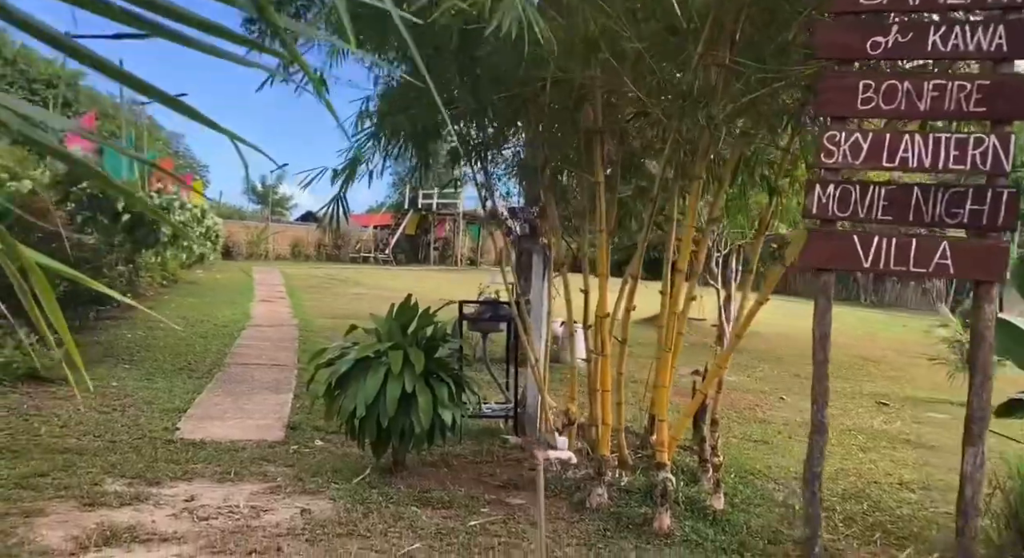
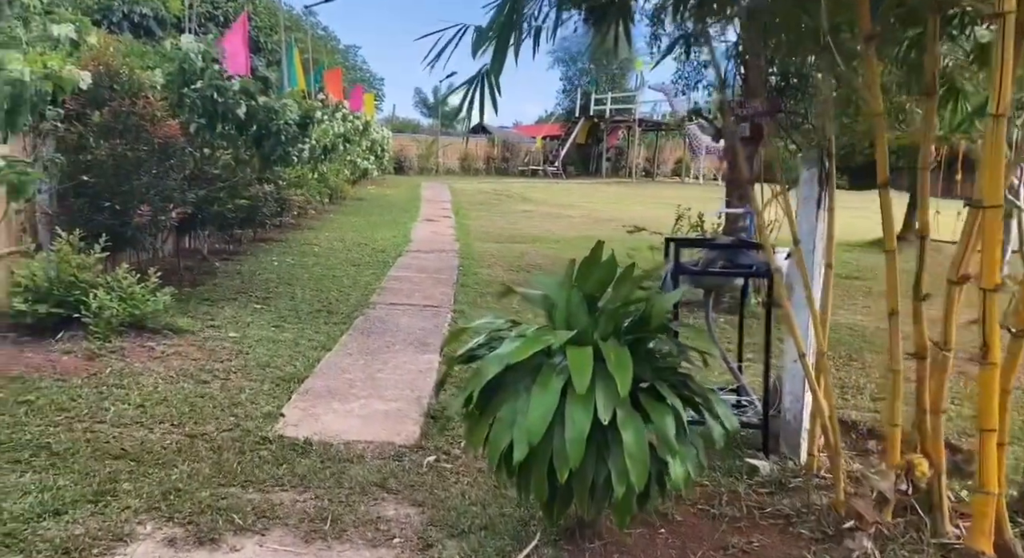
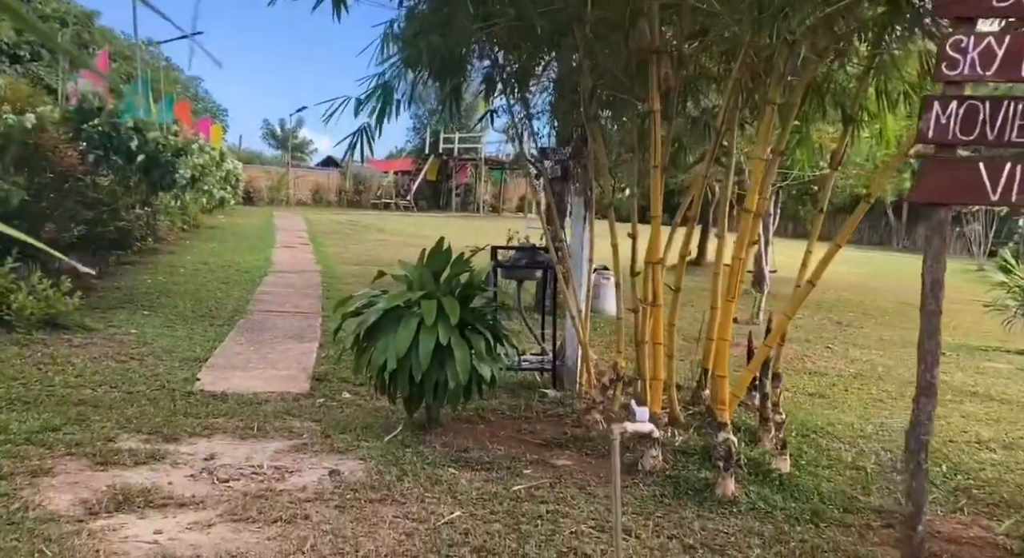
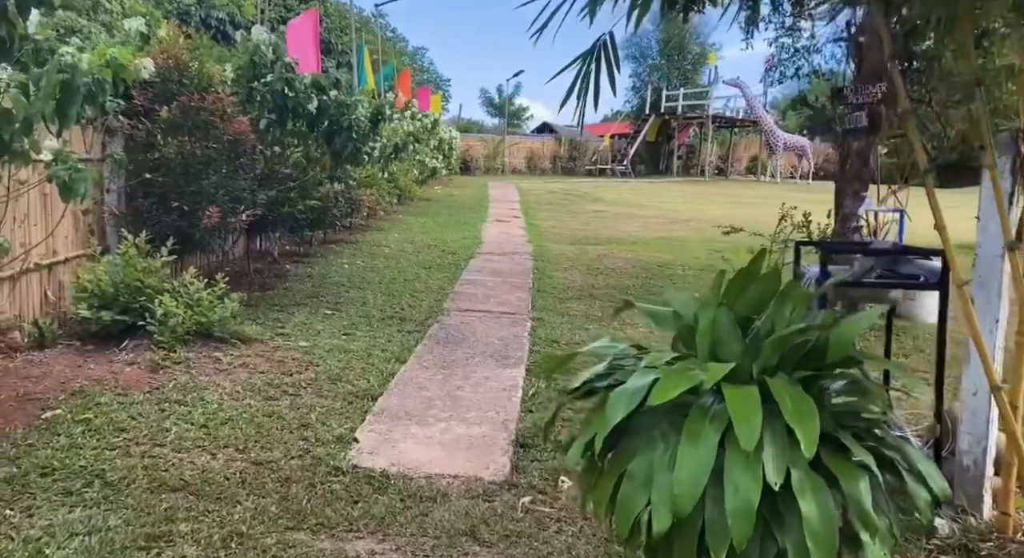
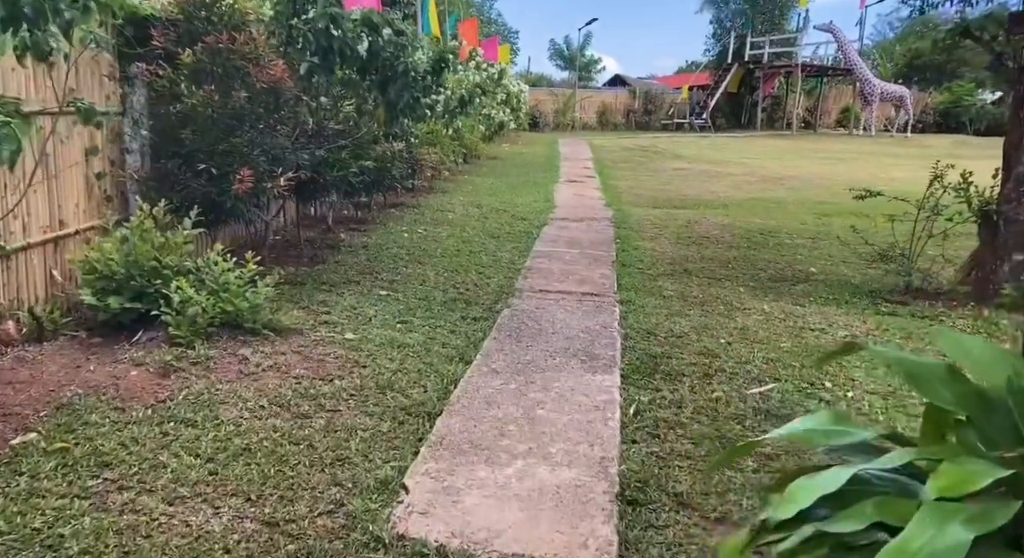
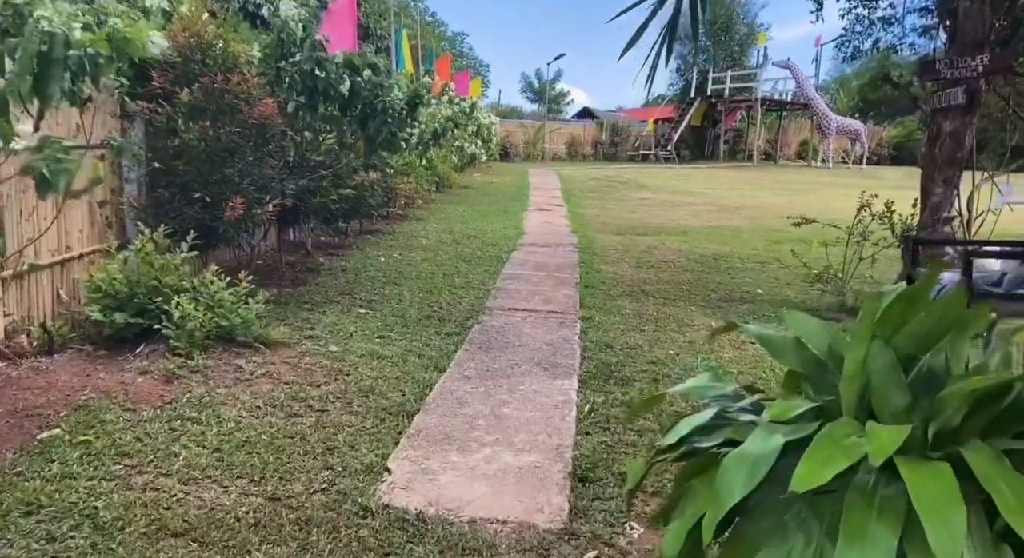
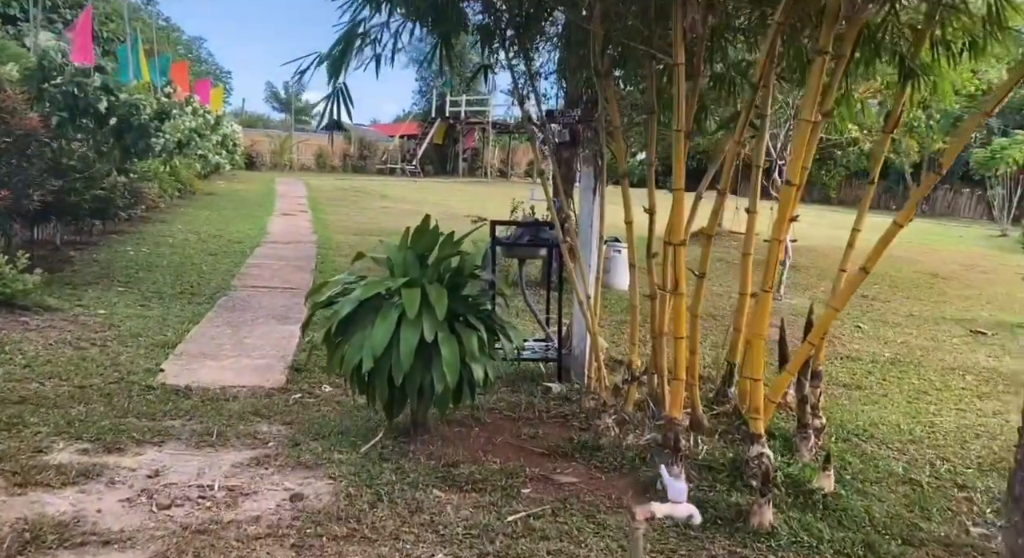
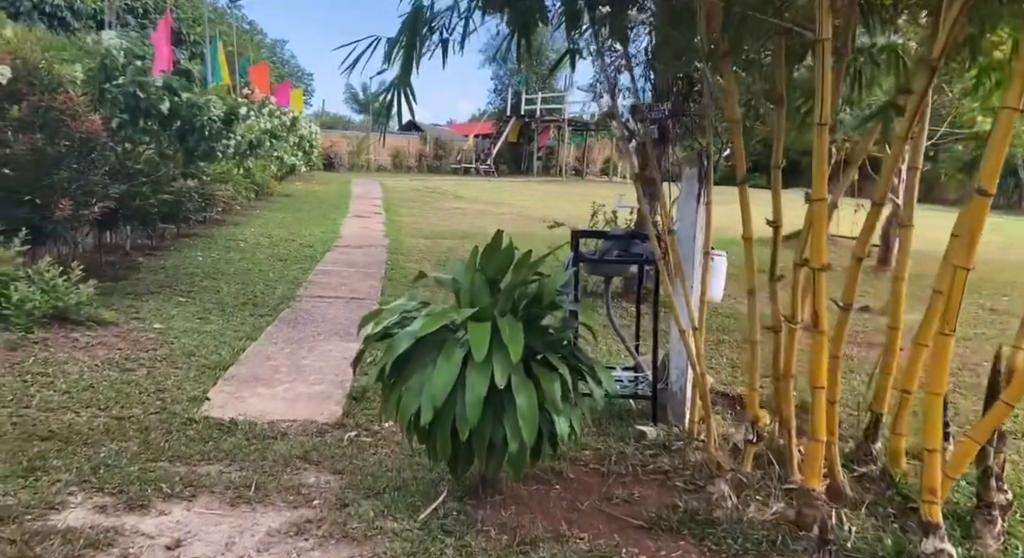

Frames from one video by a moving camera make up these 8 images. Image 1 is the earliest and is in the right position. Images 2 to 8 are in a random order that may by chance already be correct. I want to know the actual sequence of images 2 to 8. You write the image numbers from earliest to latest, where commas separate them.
3, 7, 8, 2, 4, 6, 5
